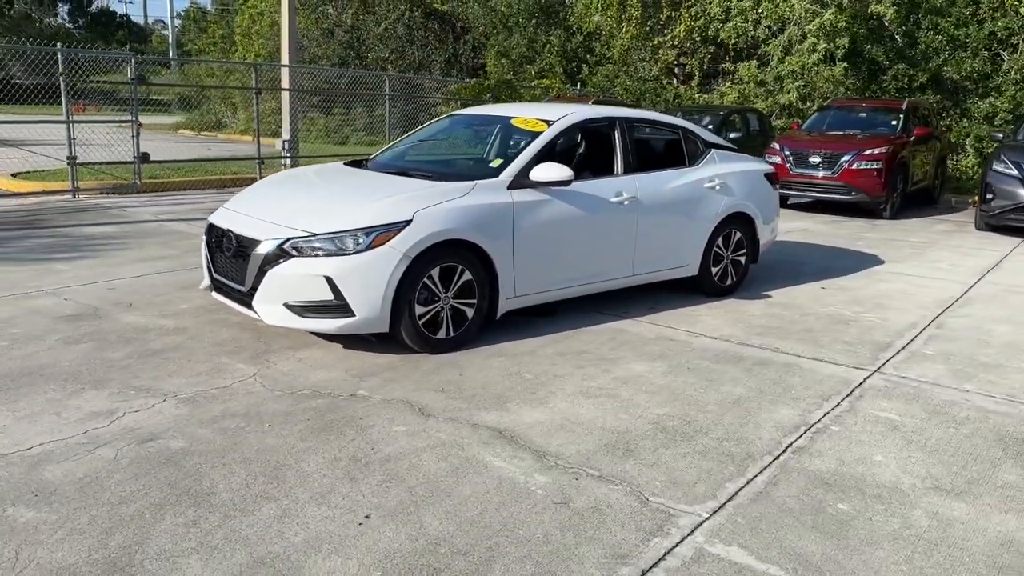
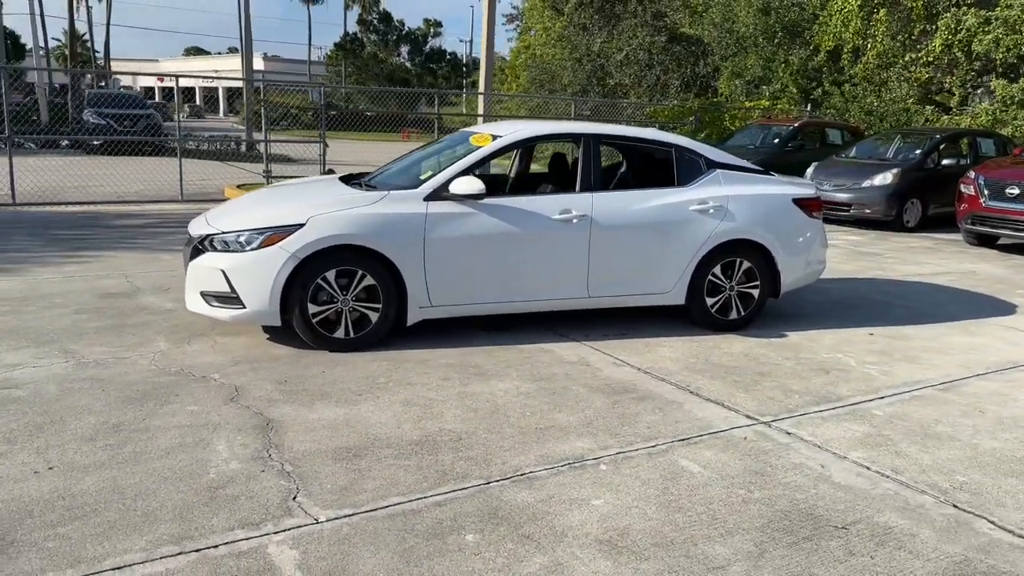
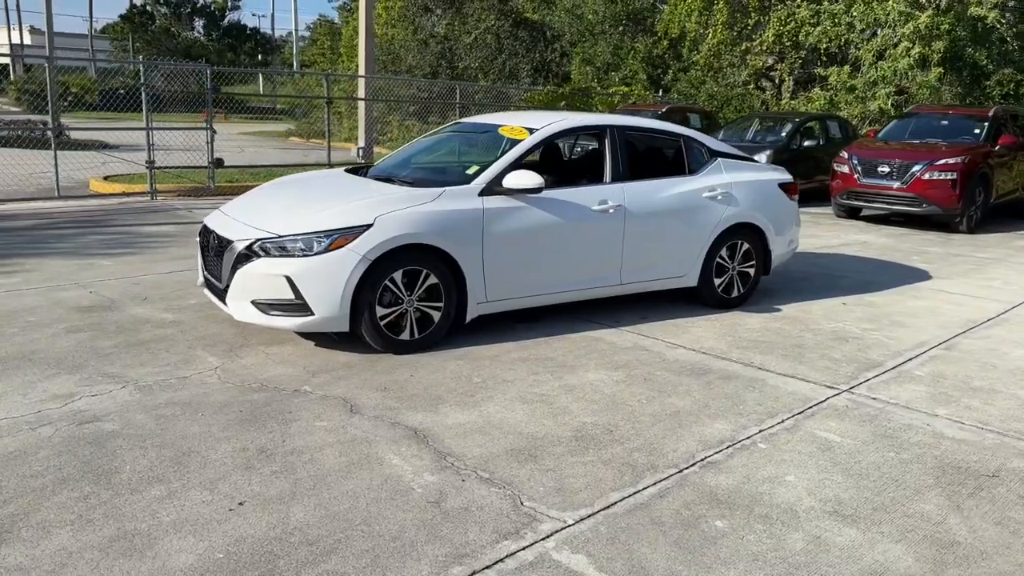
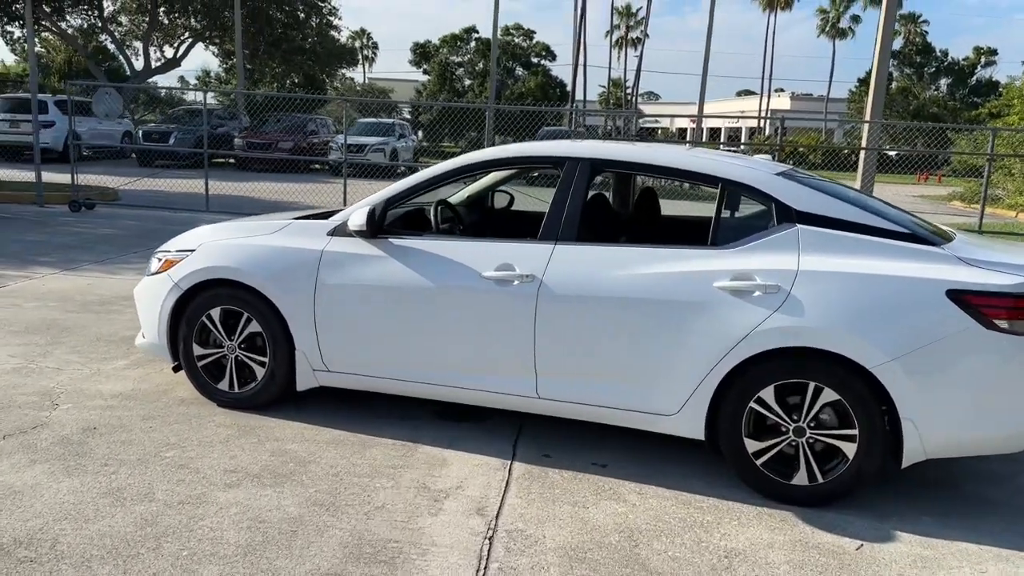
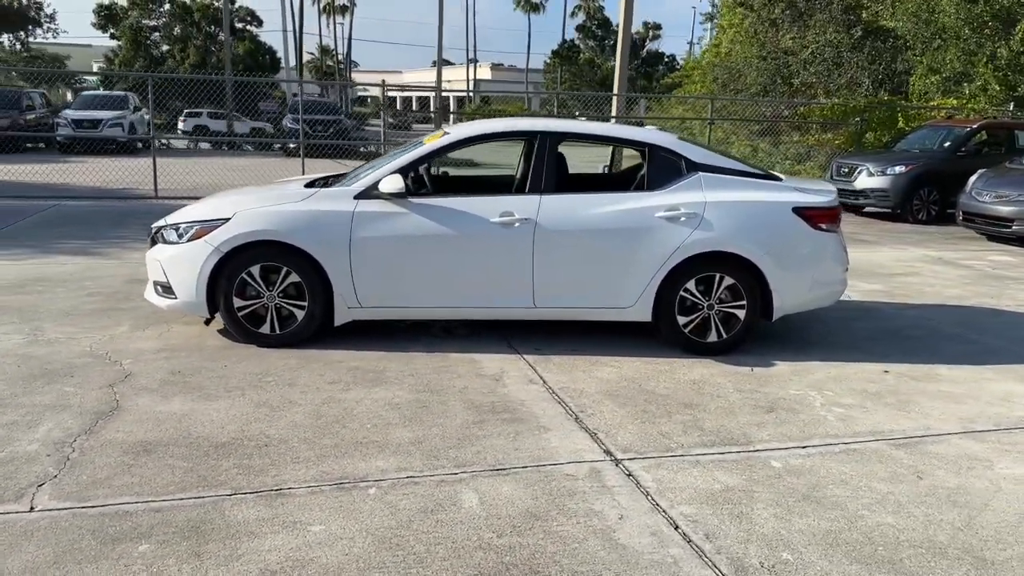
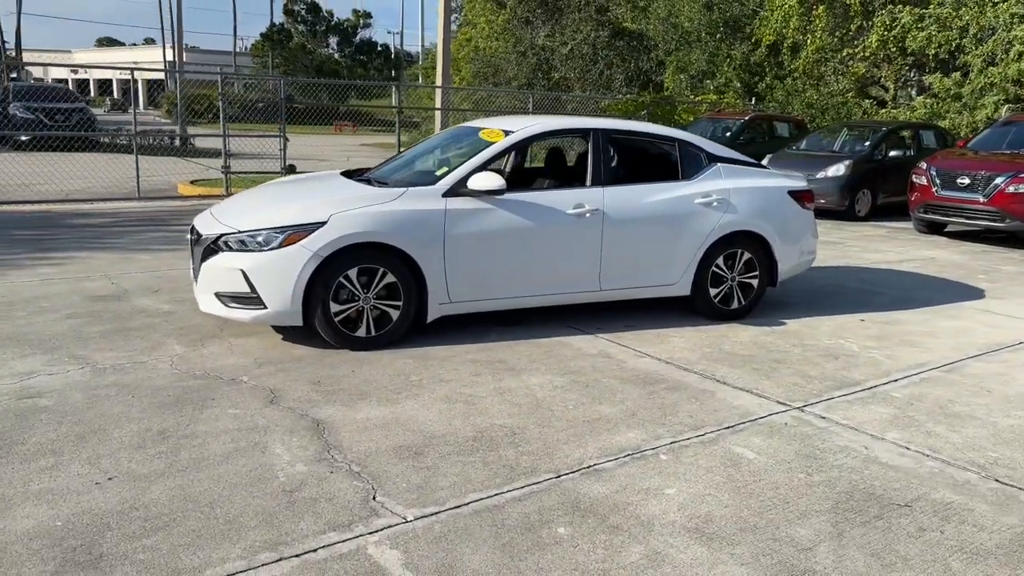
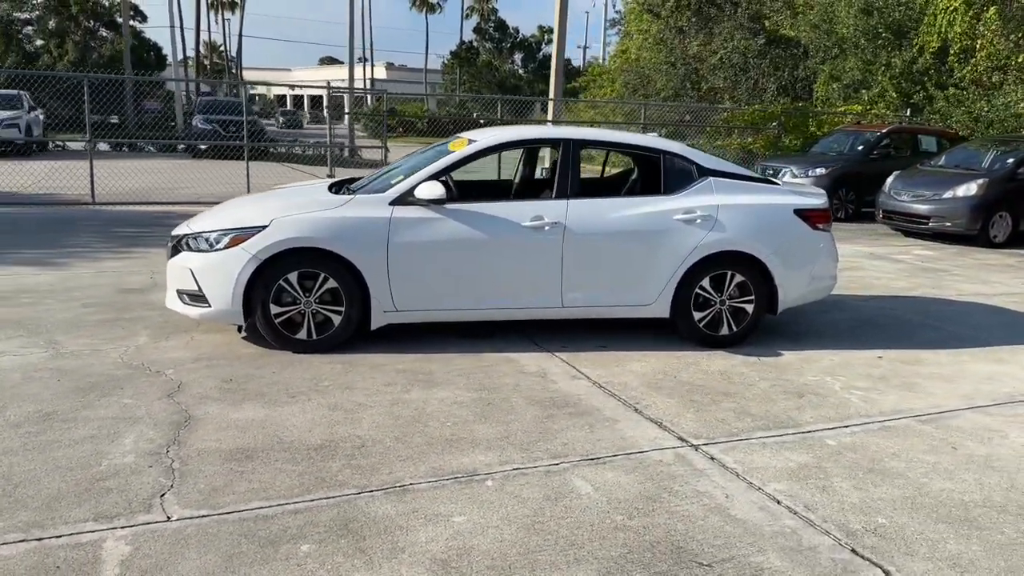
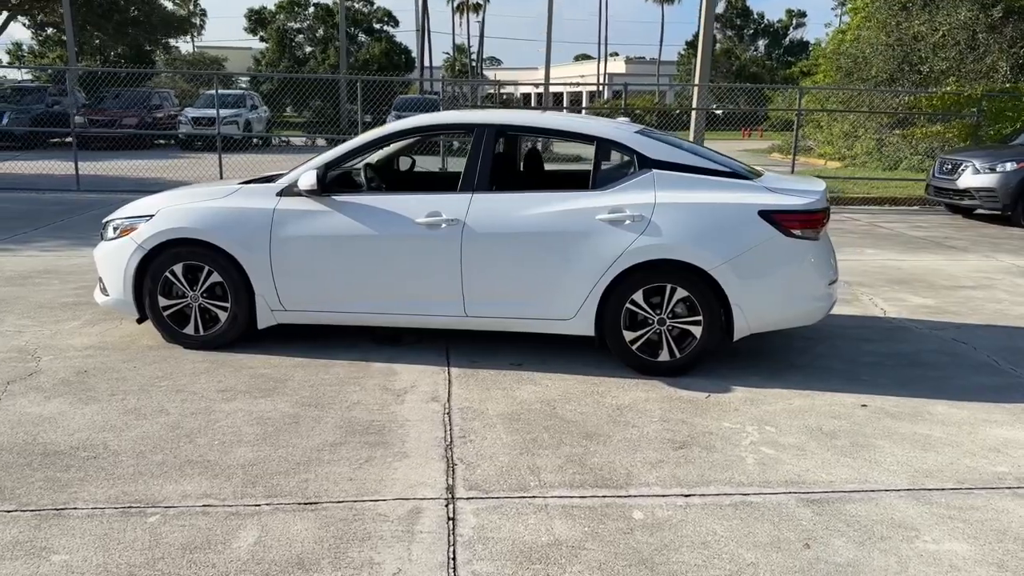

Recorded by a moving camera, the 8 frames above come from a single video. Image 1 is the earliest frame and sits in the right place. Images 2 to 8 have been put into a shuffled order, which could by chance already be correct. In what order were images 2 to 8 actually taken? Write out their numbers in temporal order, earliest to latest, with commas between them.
3, 6, 2, 7, 5, 8, 4
